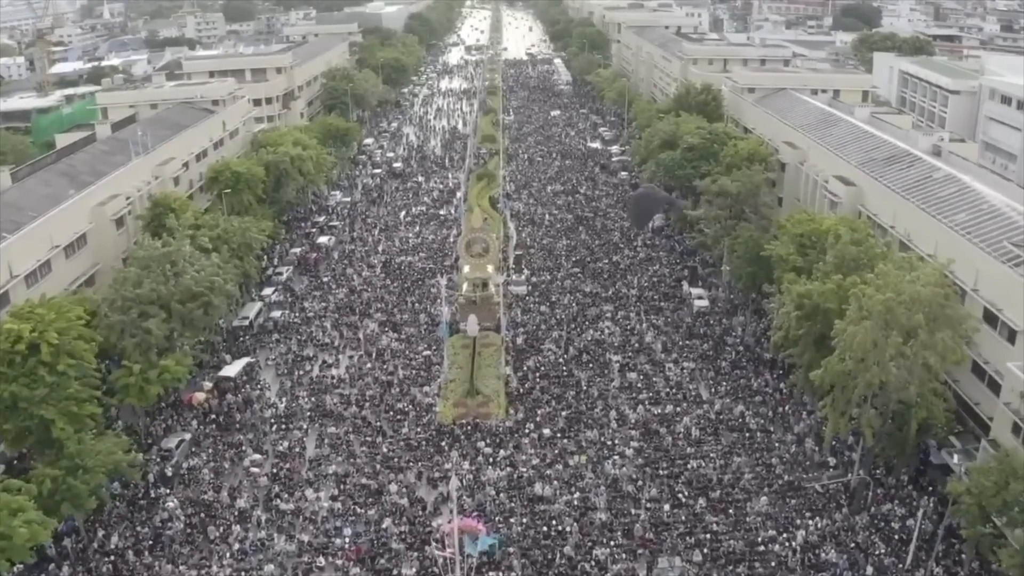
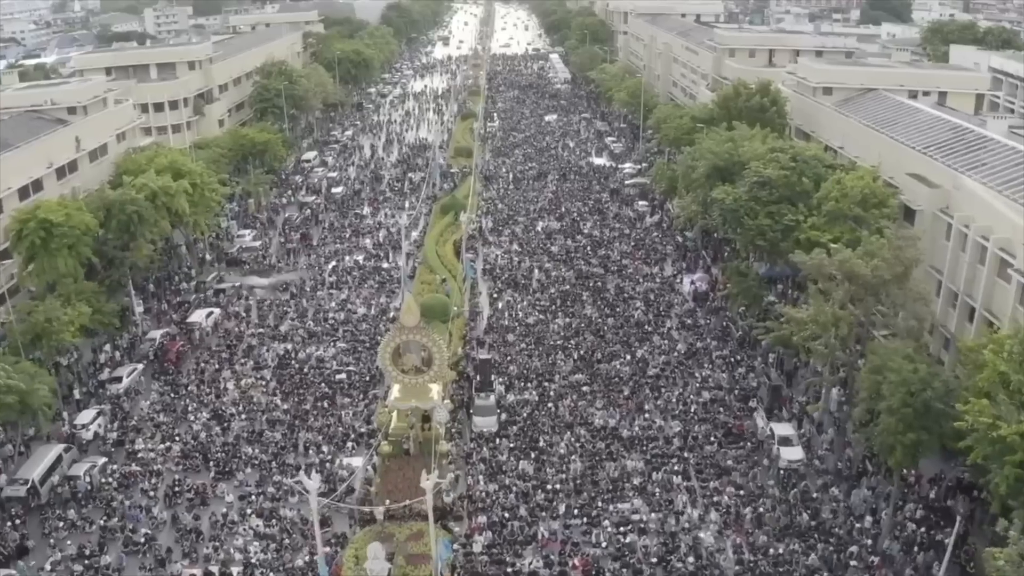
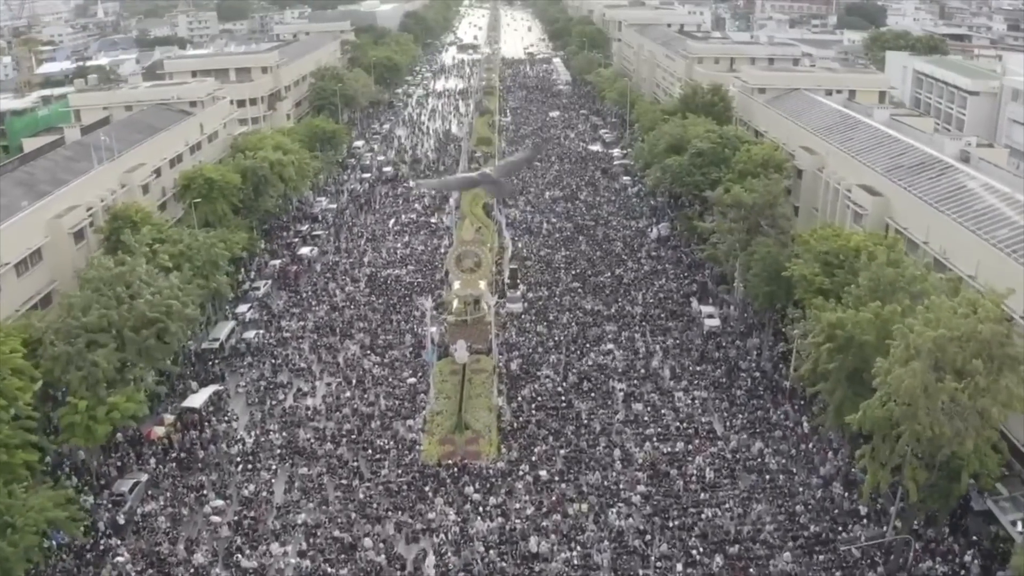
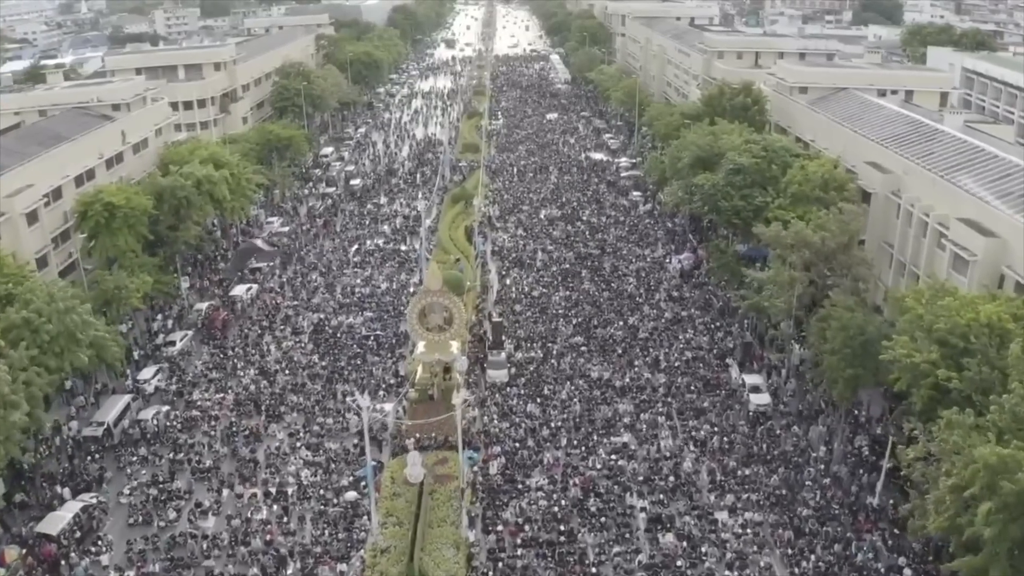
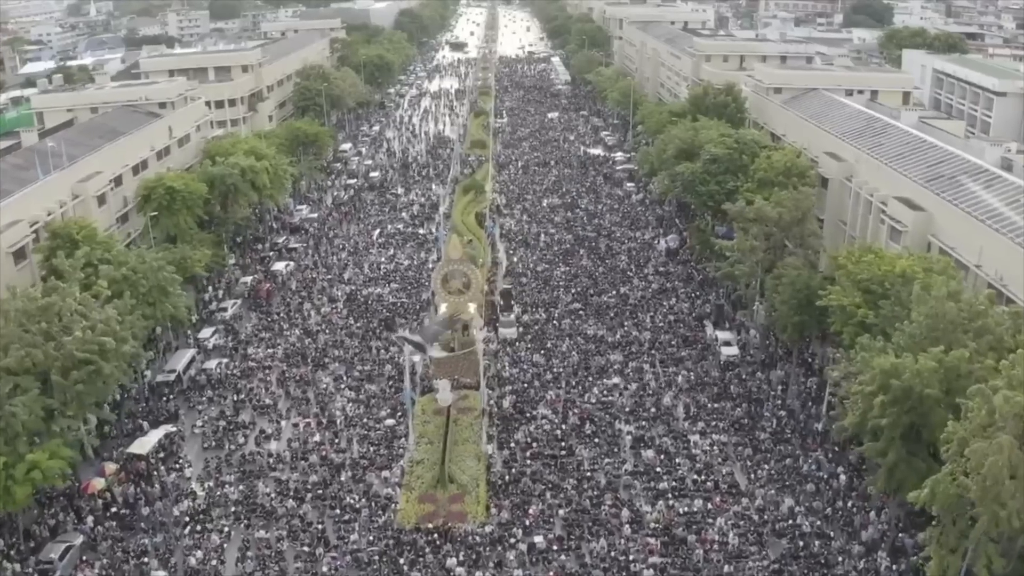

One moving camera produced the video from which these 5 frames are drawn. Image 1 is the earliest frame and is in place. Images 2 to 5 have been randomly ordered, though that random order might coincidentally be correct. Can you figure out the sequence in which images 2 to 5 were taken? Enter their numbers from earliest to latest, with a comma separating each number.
3, 5, 4, 2
